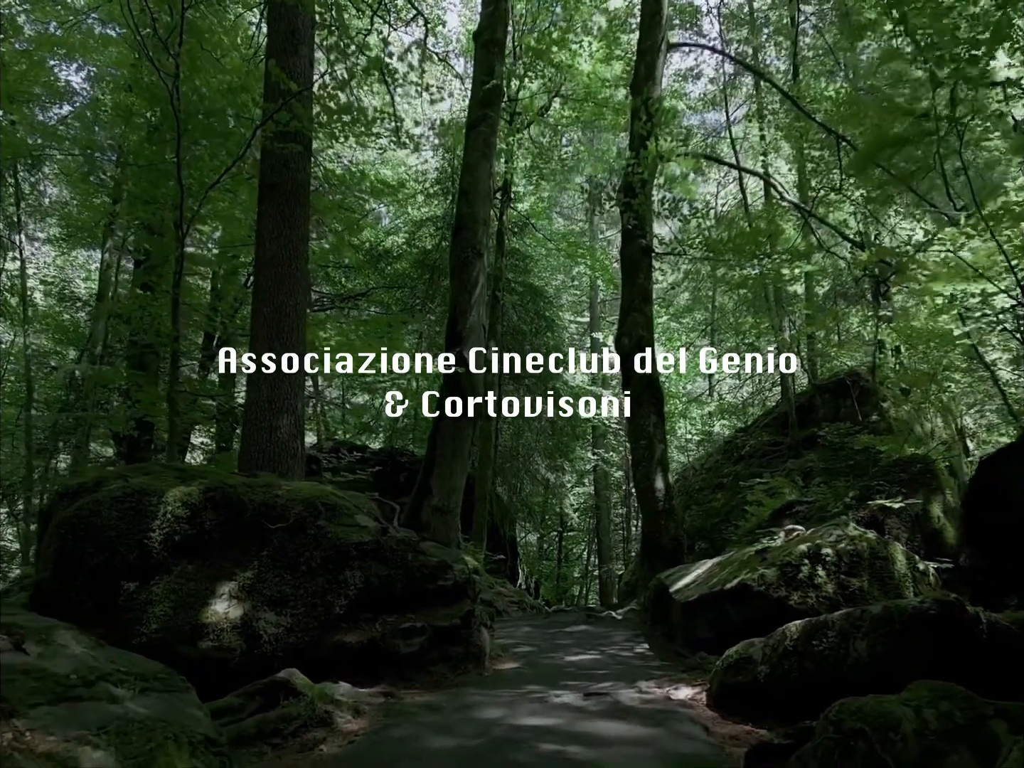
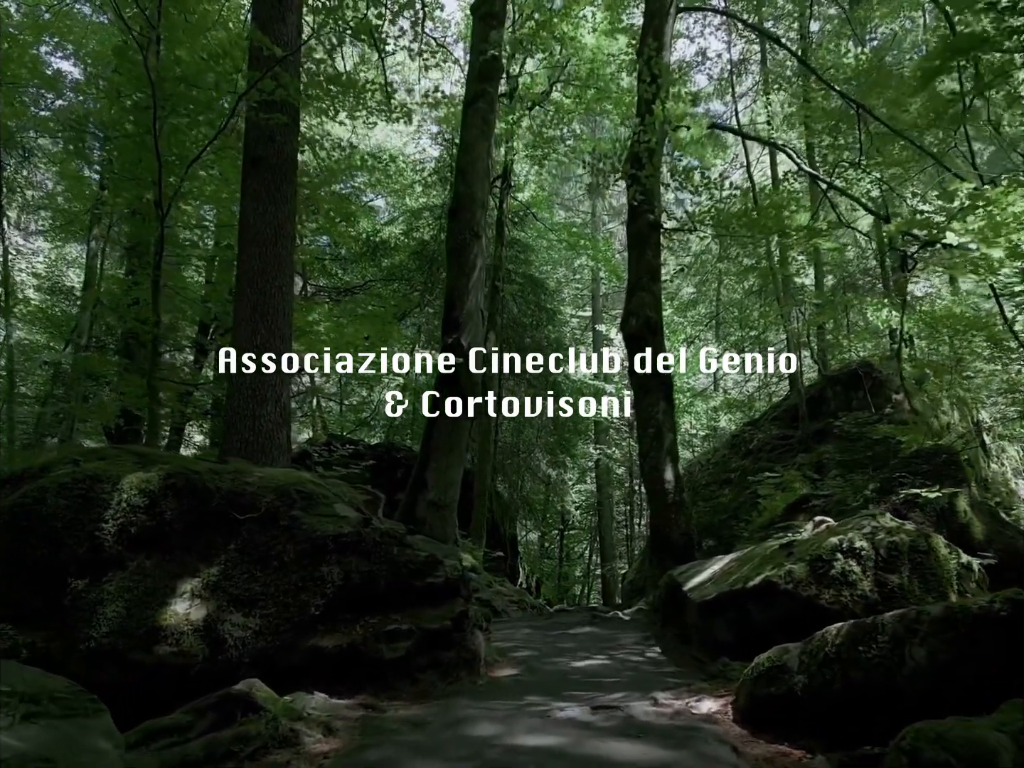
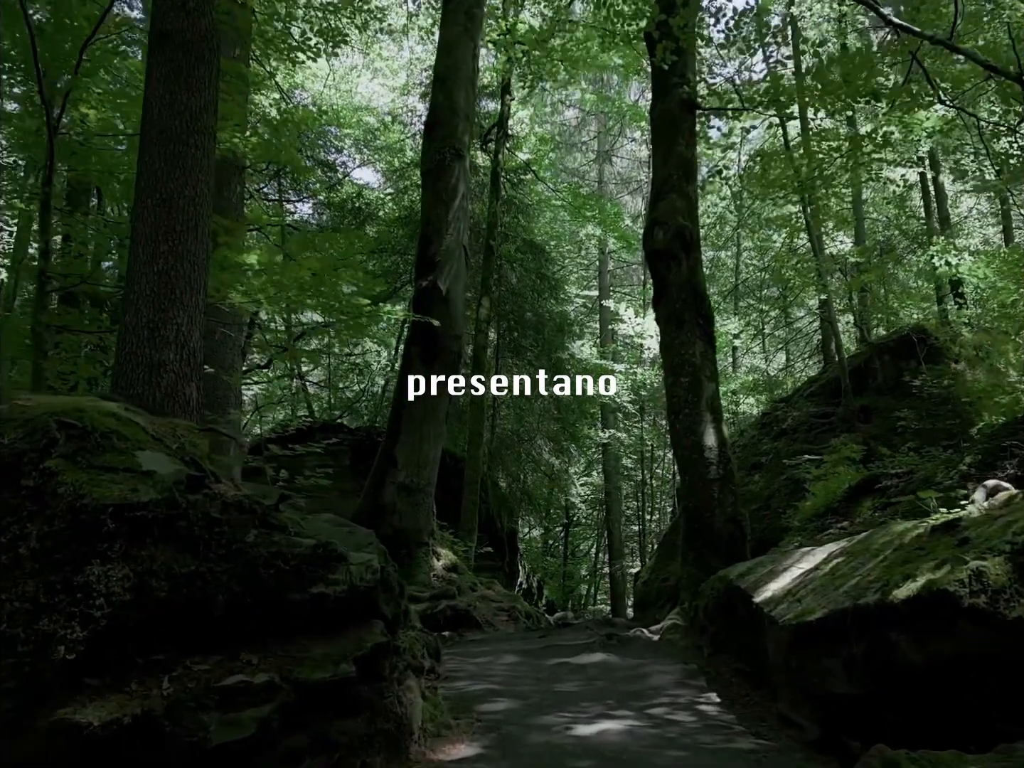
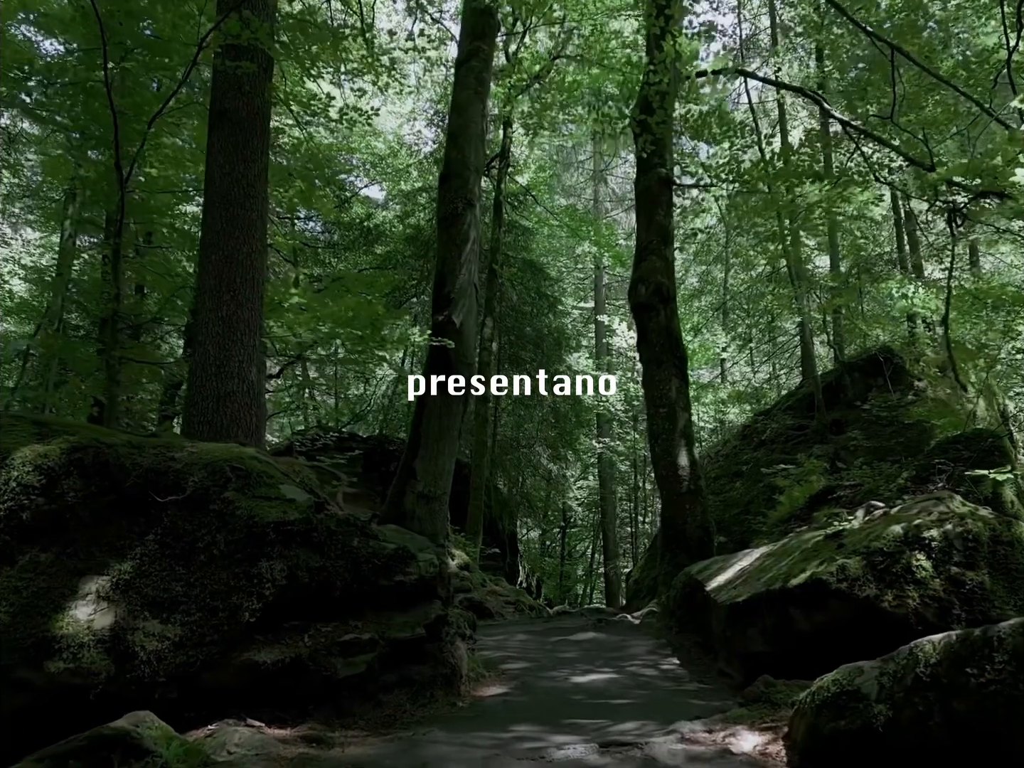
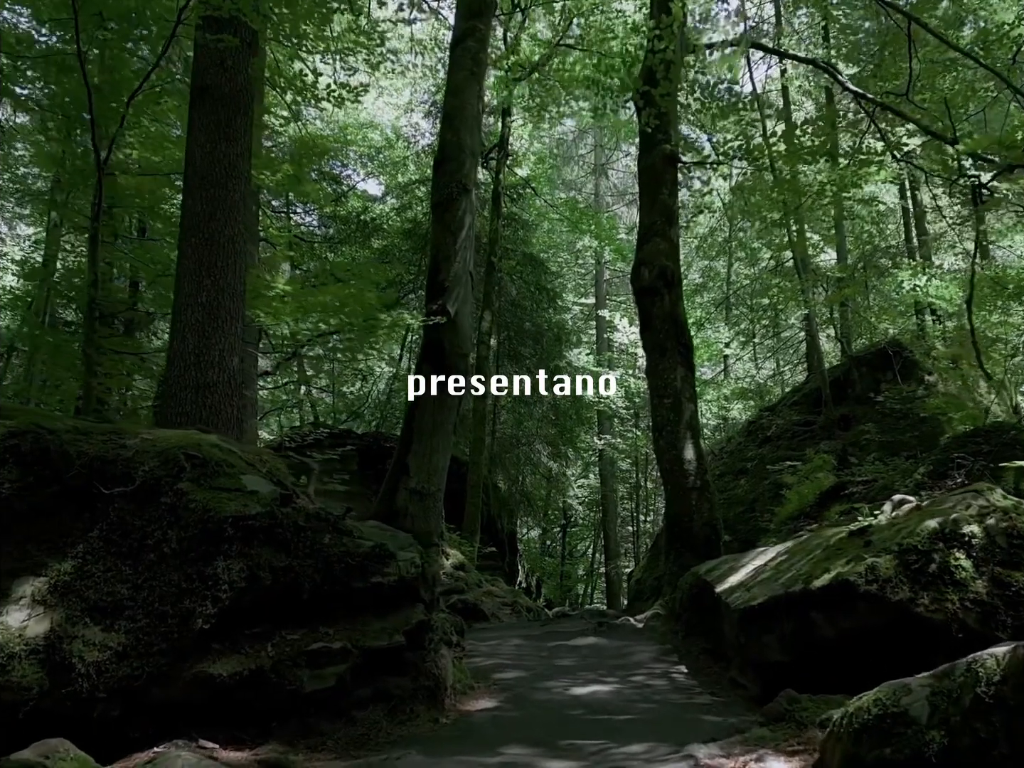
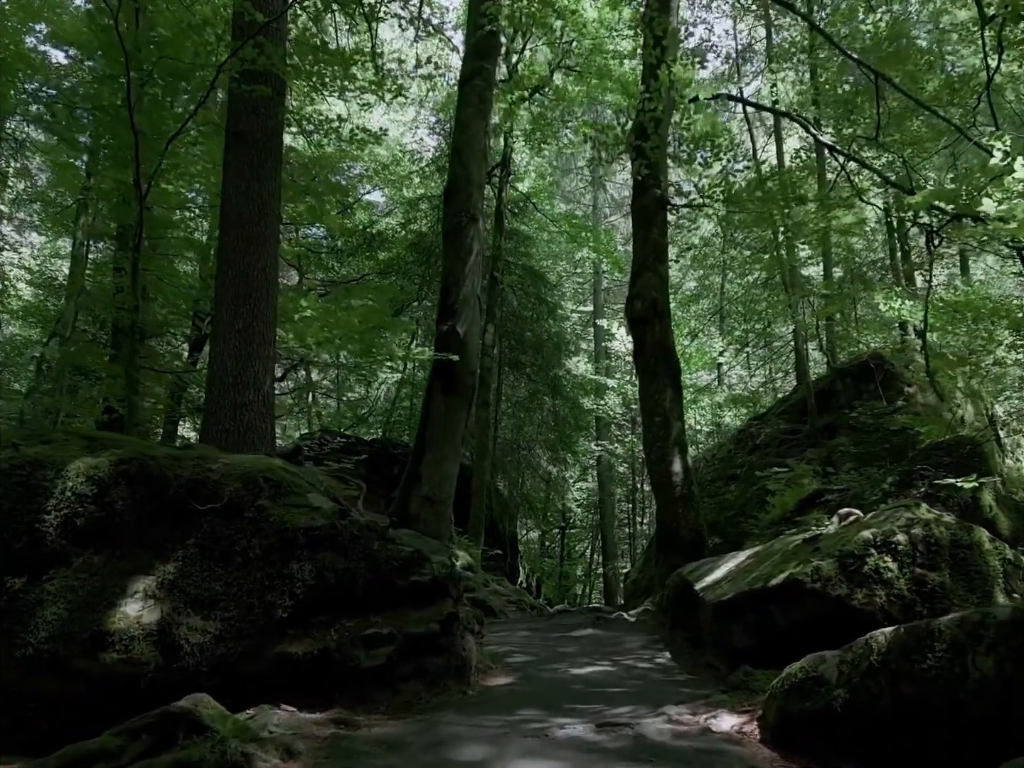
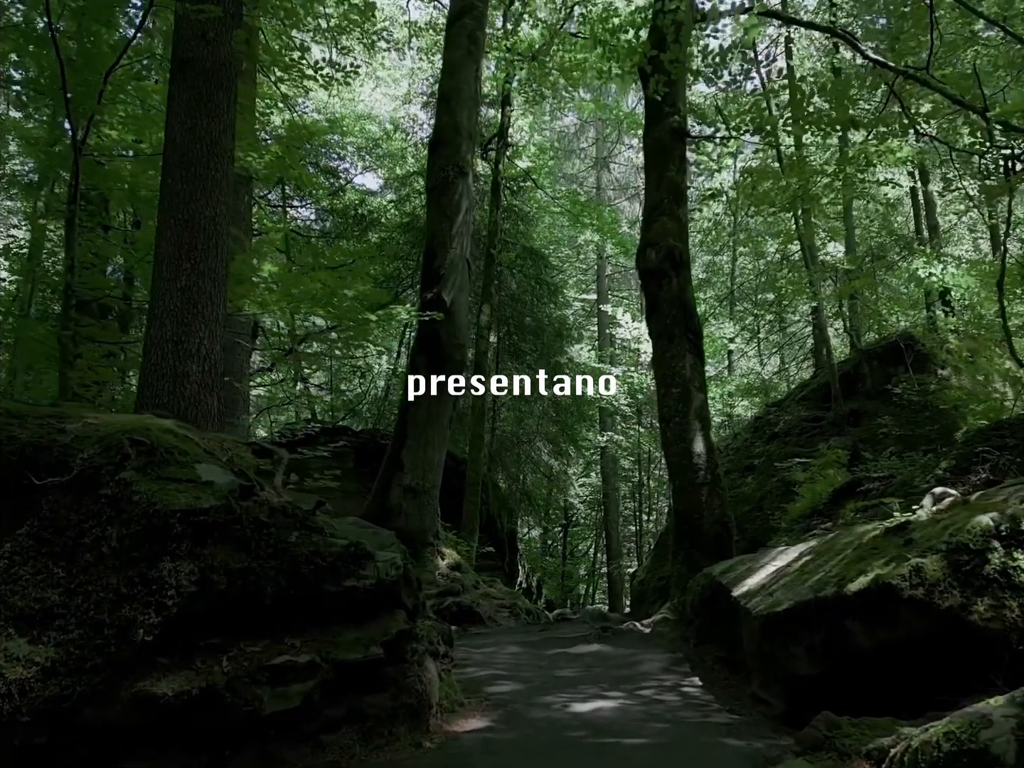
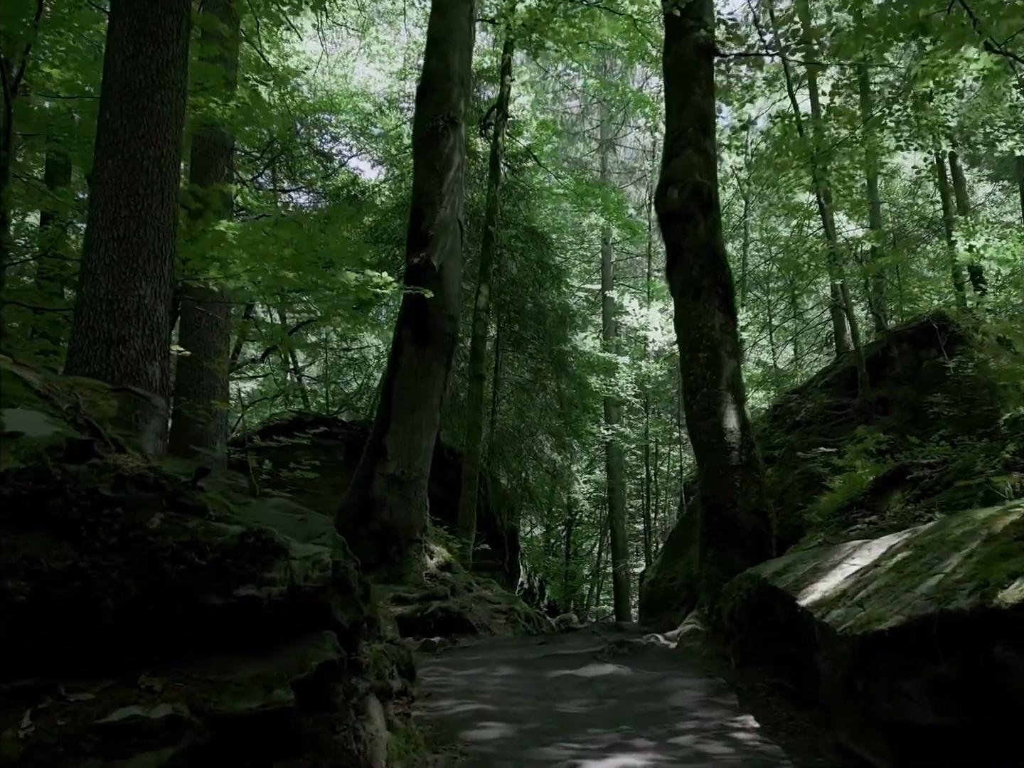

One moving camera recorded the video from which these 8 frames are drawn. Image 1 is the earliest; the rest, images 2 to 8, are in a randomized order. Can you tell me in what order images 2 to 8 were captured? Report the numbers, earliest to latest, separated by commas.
2, 6, 4, 5, 7, 3, 8
